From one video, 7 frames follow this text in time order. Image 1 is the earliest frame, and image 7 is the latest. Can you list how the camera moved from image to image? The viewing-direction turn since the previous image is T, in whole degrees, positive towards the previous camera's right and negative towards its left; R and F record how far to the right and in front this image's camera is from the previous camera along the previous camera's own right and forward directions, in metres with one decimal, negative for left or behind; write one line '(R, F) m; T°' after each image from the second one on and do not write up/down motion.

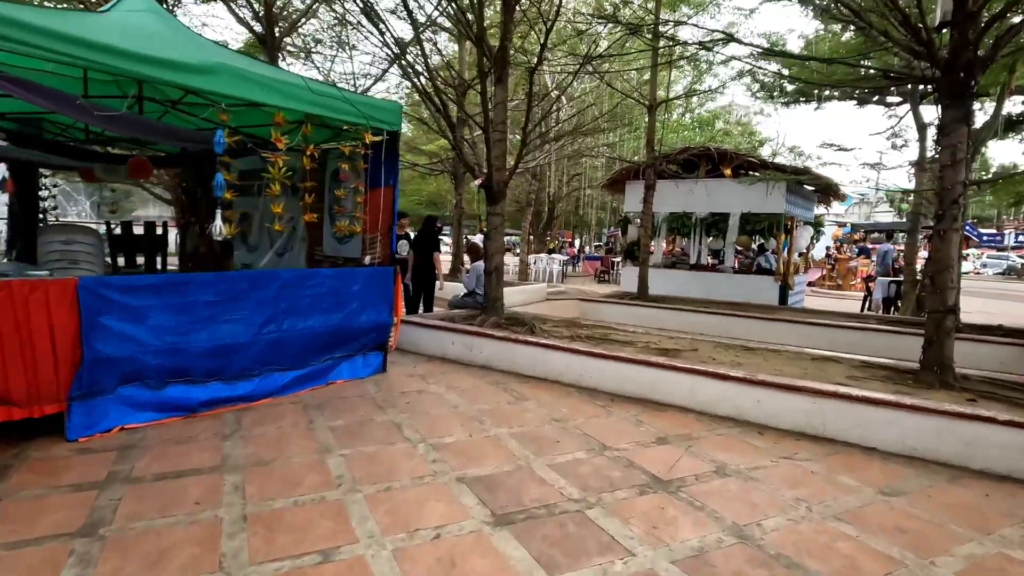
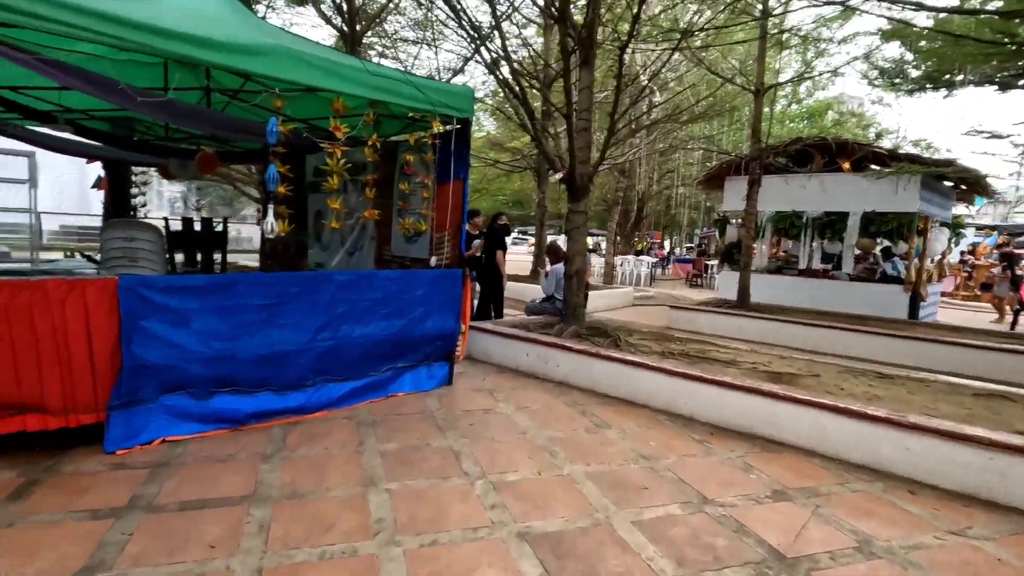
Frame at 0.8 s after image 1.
(0.0, +0.6) m; -9°
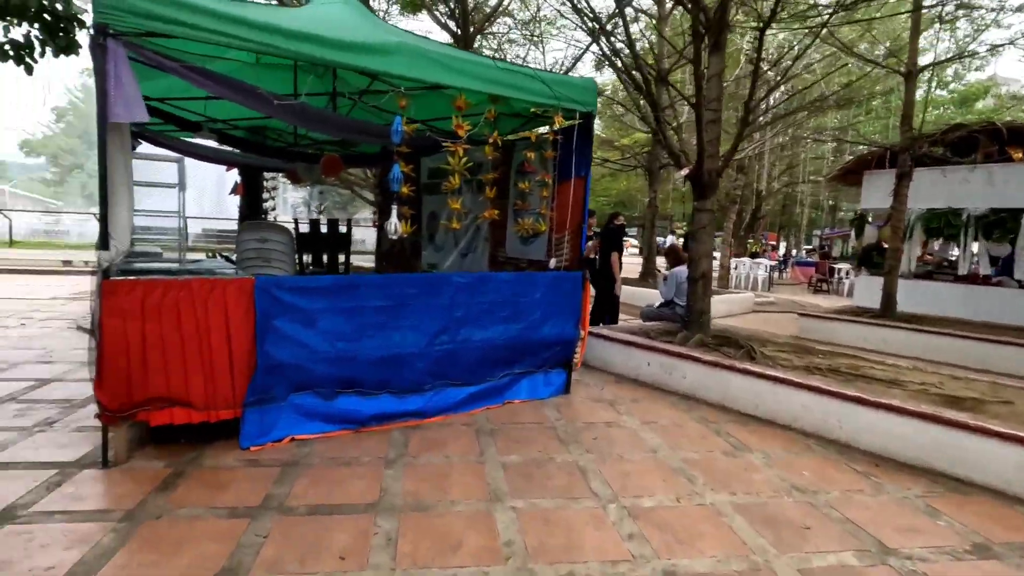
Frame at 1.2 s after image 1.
(-0.2, +0.2) m; -10°
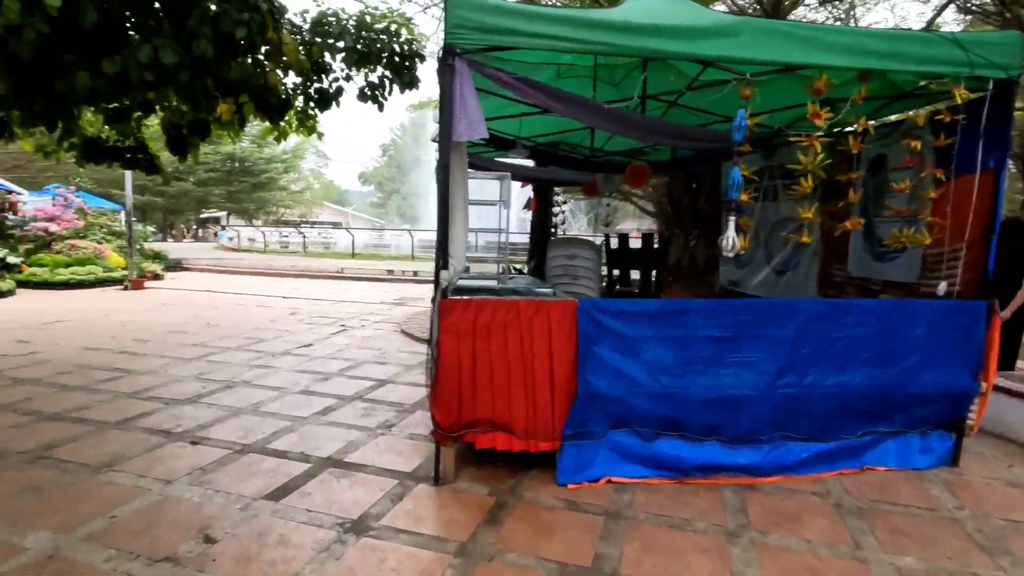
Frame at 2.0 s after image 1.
(-0.5, +0.4) m; -25°
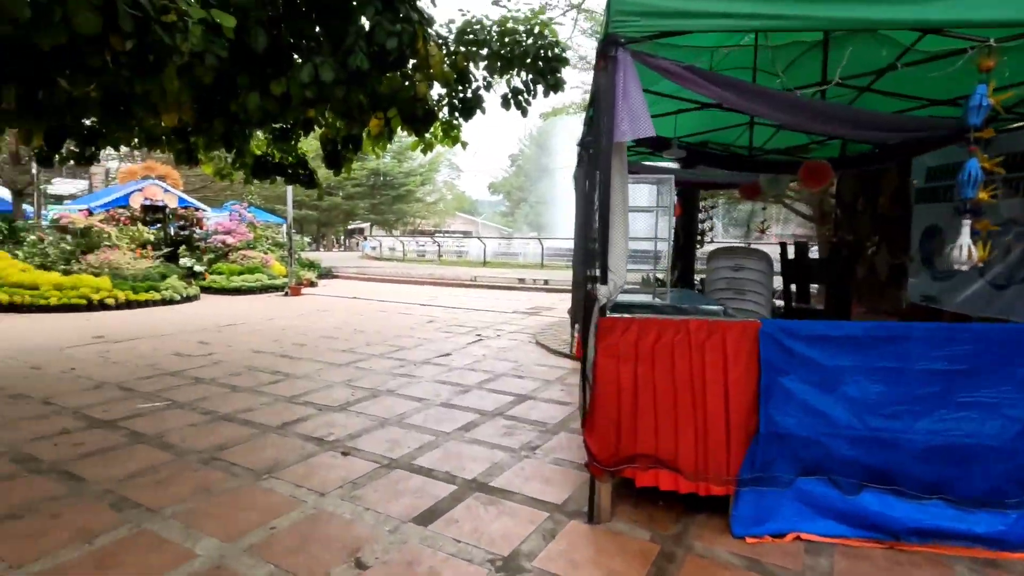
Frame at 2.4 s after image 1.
(-0.2, +0.2) m; -13°
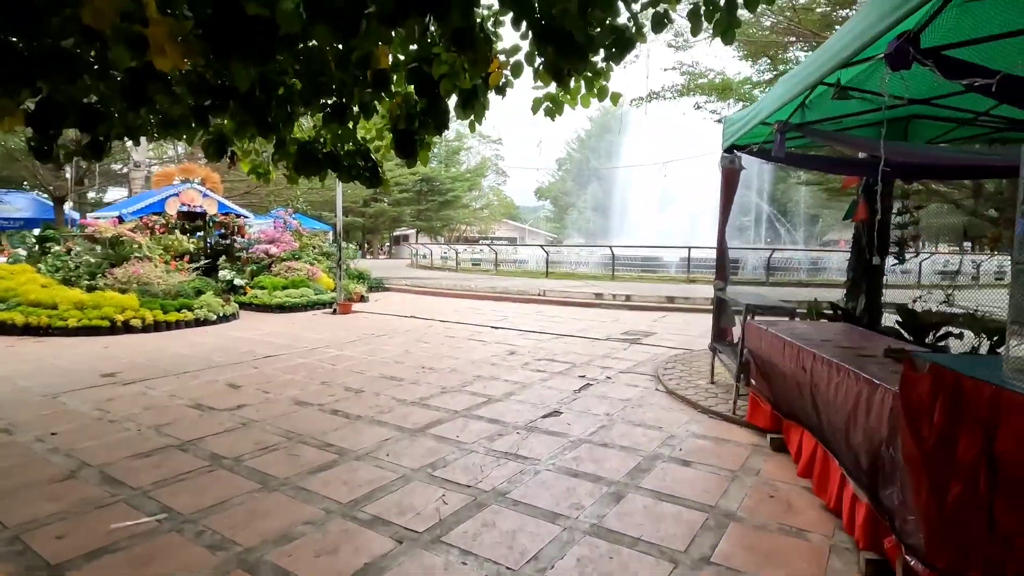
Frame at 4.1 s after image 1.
(-0.7, +1.6) m; -4°
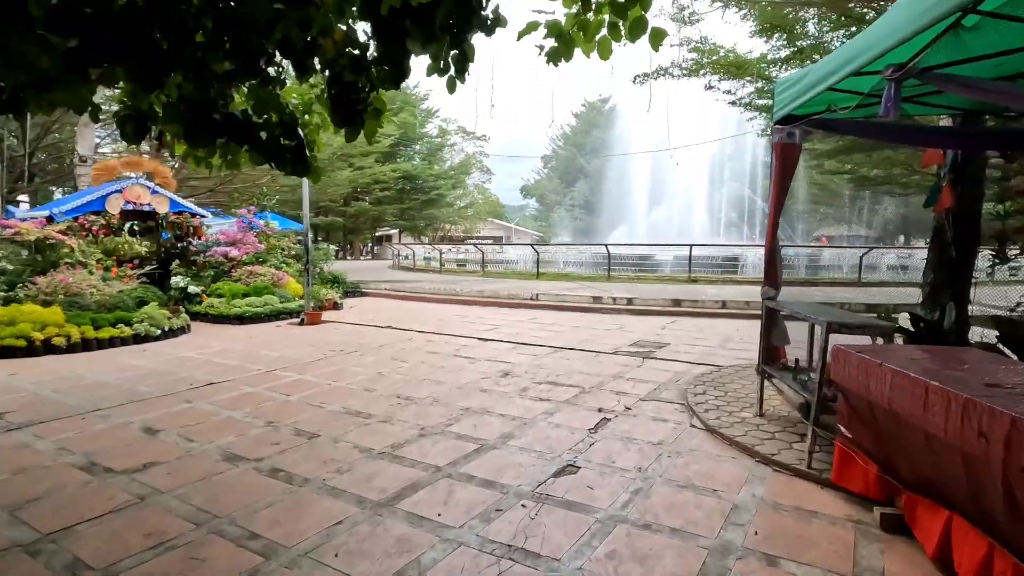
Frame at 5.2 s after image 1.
(-0.1, +1.1) m; +1°
